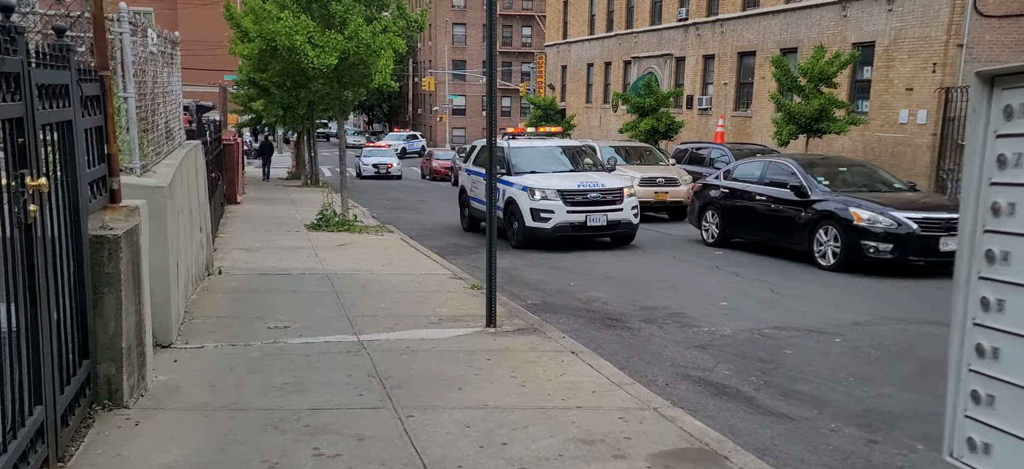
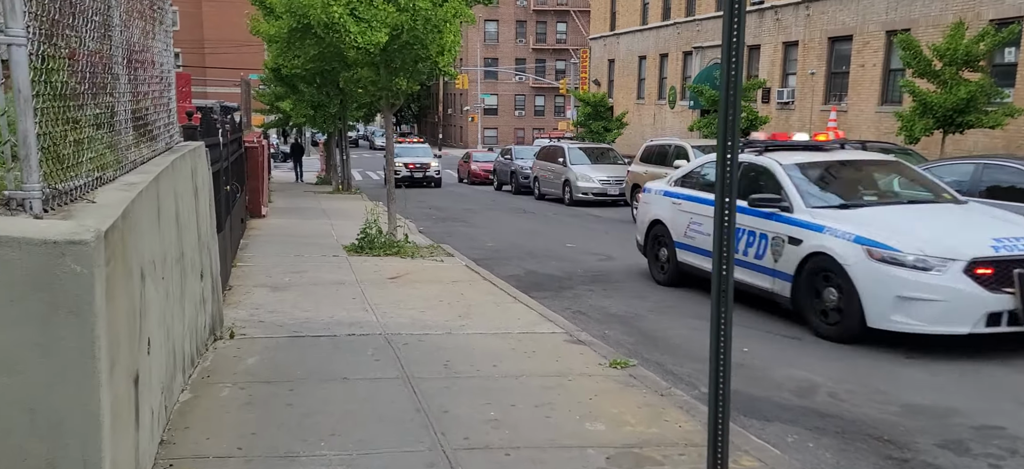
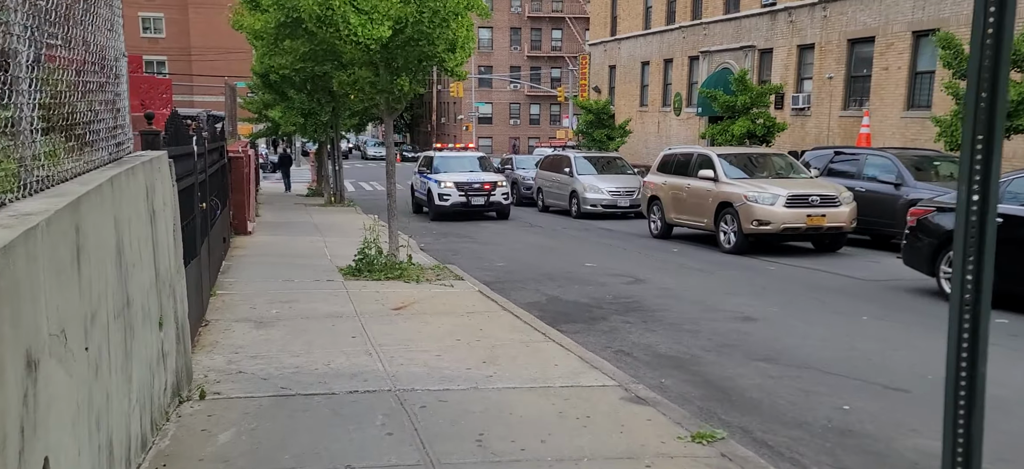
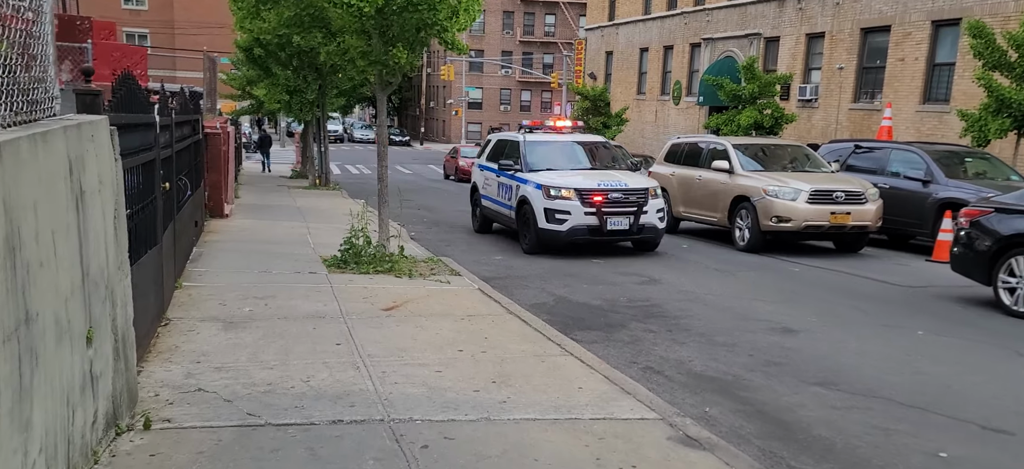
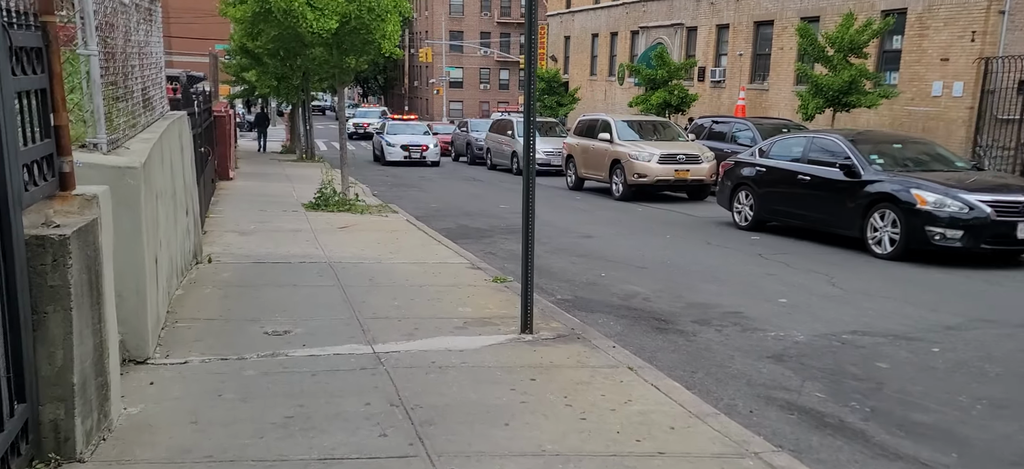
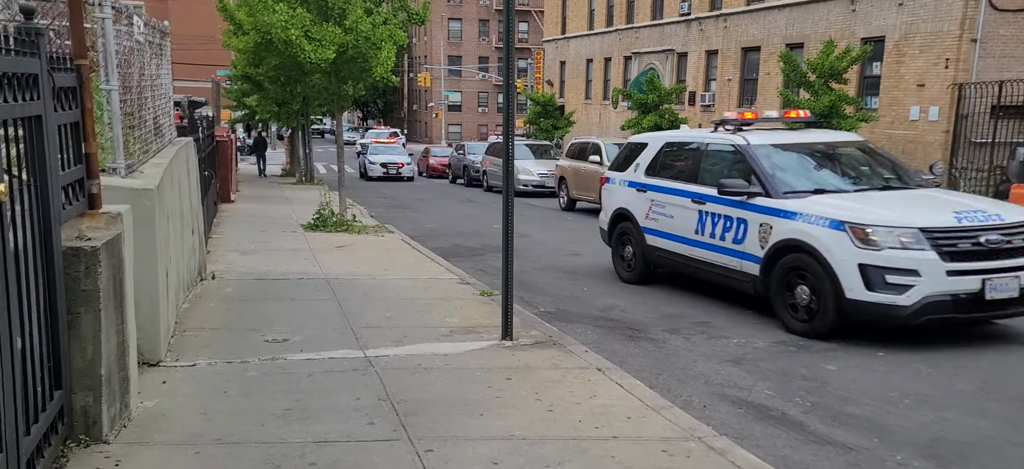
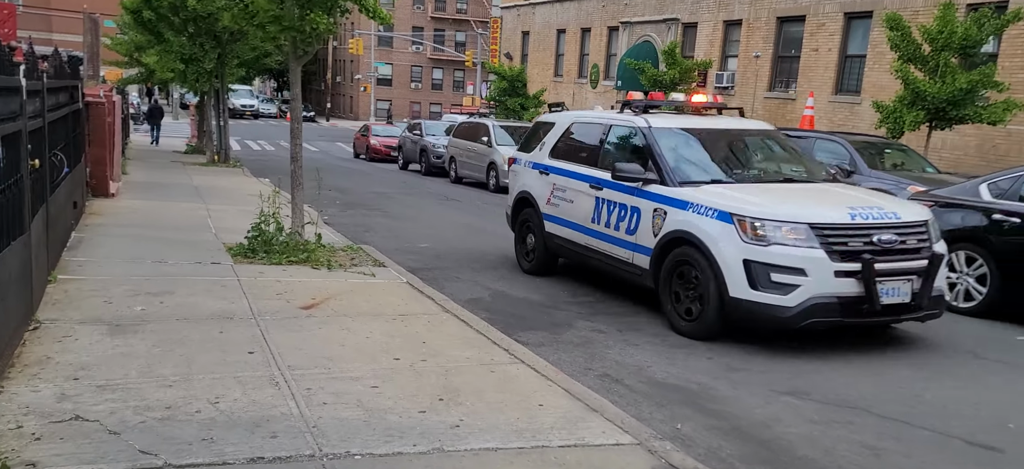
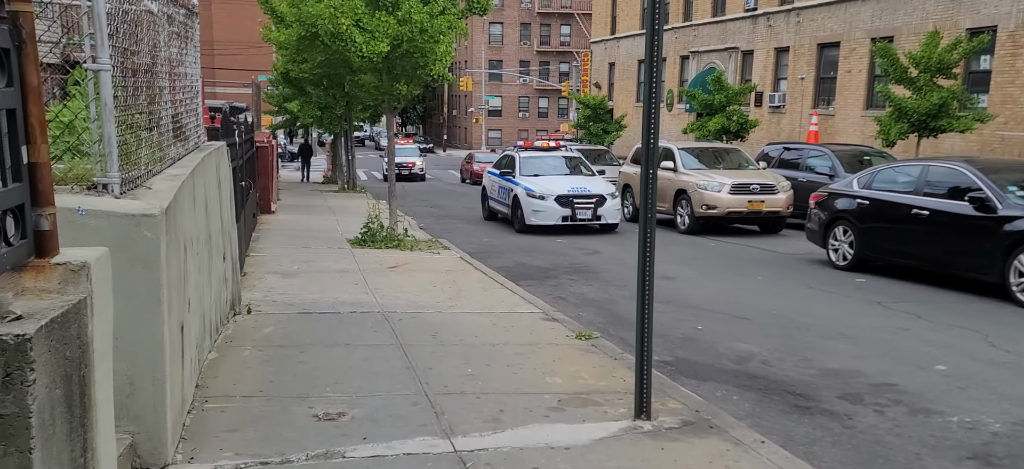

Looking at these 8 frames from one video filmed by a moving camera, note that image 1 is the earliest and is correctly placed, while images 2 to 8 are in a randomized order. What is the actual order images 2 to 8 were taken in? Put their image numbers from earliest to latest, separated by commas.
6, 5, 8, 2, 3, 4, 7
